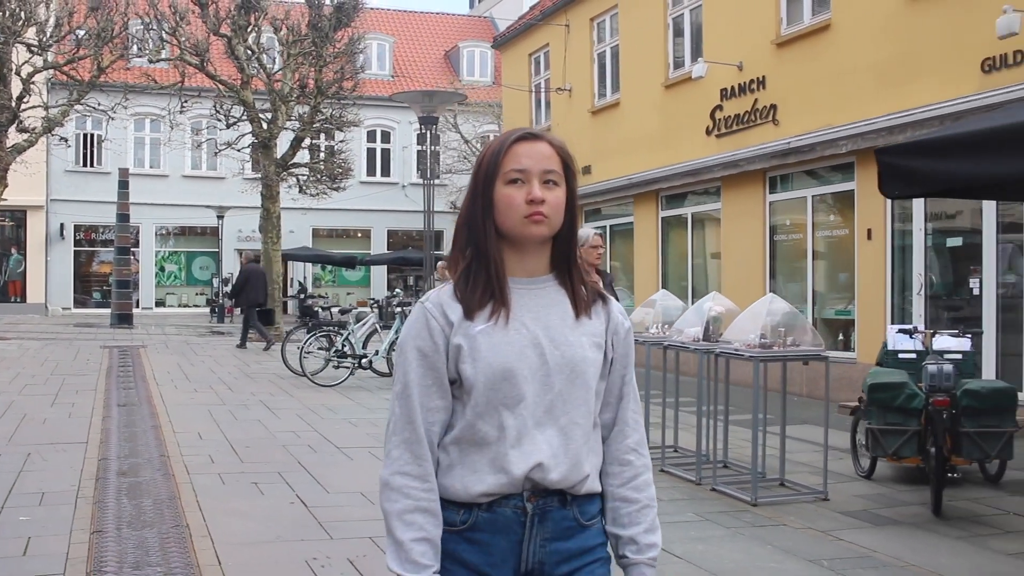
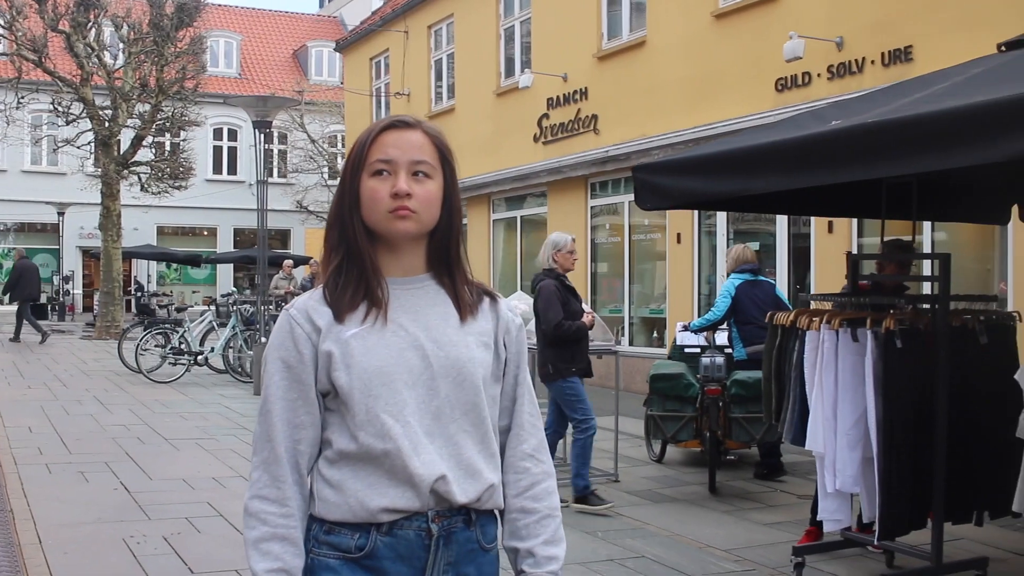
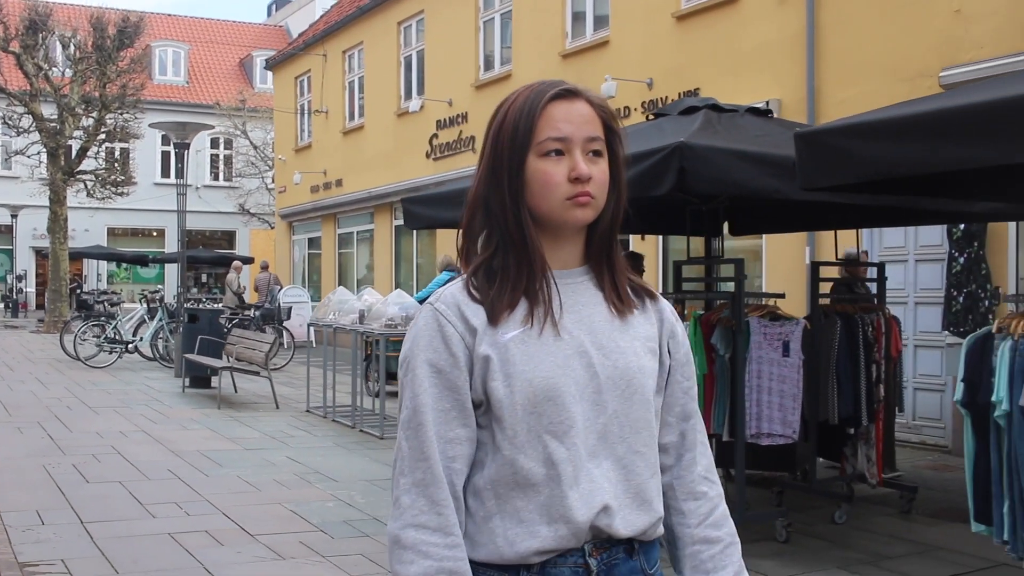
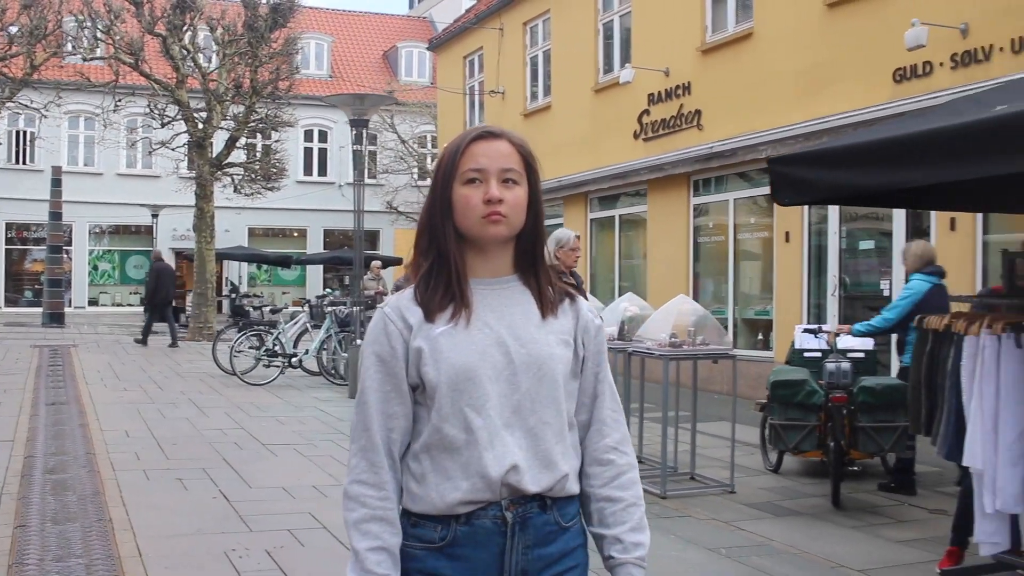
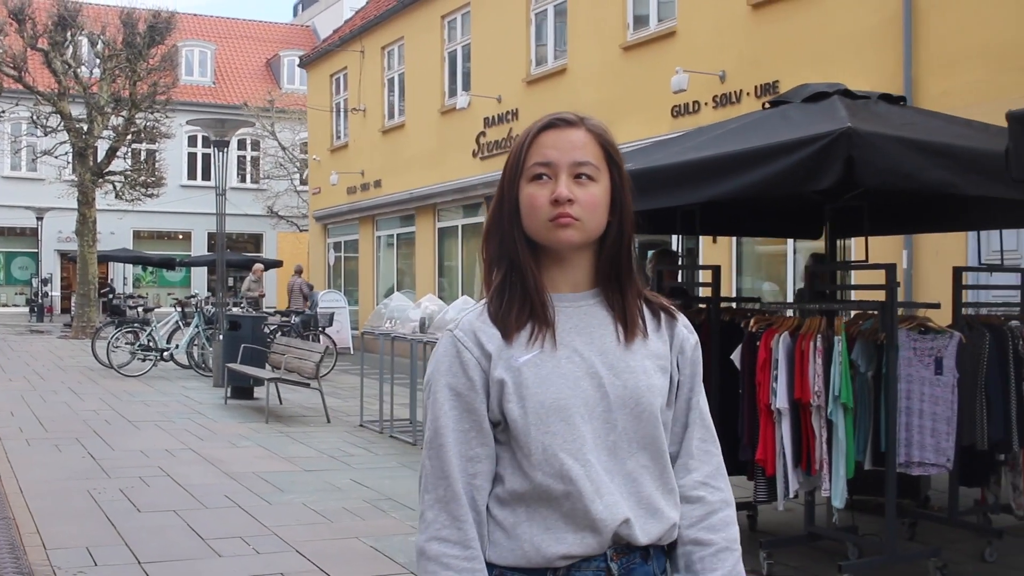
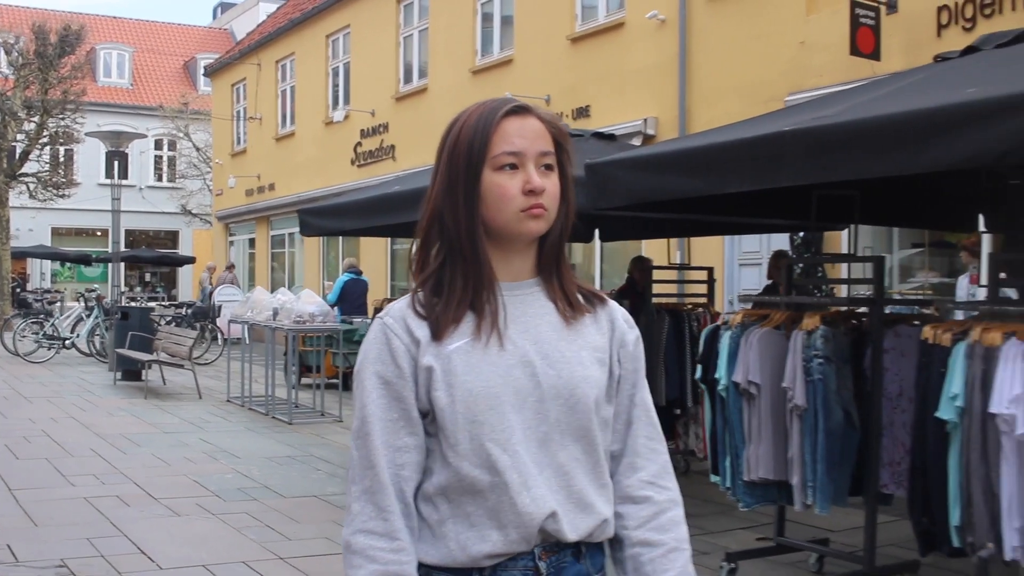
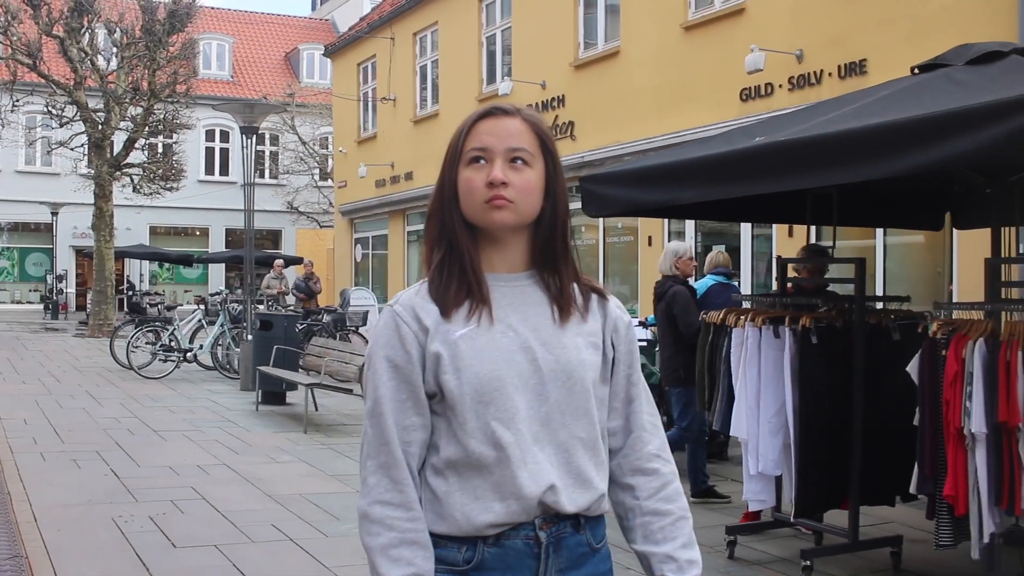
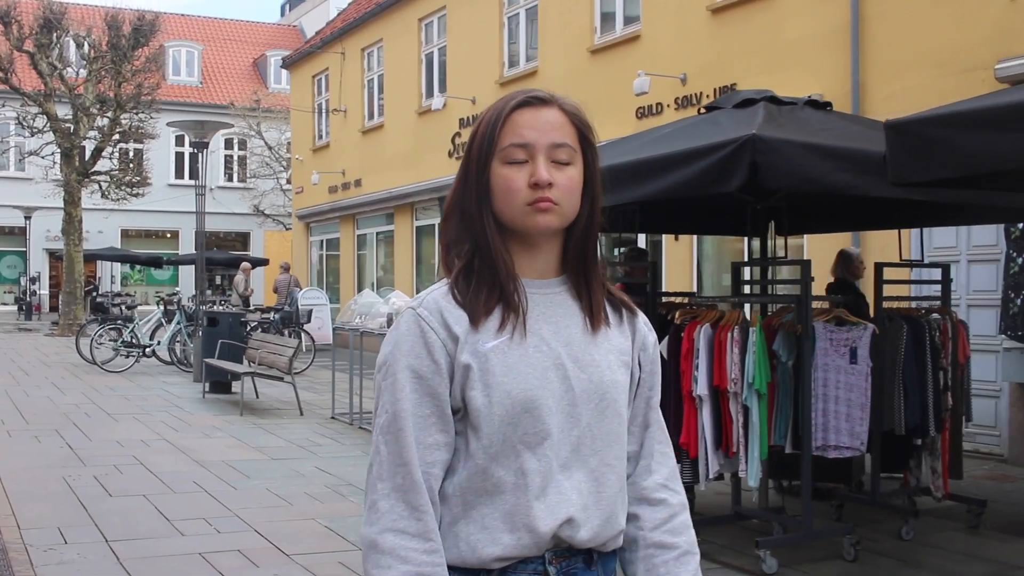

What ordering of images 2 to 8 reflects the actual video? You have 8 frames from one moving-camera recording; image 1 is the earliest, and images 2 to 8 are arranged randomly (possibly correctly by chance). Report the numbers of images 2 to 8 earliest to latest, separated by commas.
4, 2, 7, 5, 8, 3, 6
